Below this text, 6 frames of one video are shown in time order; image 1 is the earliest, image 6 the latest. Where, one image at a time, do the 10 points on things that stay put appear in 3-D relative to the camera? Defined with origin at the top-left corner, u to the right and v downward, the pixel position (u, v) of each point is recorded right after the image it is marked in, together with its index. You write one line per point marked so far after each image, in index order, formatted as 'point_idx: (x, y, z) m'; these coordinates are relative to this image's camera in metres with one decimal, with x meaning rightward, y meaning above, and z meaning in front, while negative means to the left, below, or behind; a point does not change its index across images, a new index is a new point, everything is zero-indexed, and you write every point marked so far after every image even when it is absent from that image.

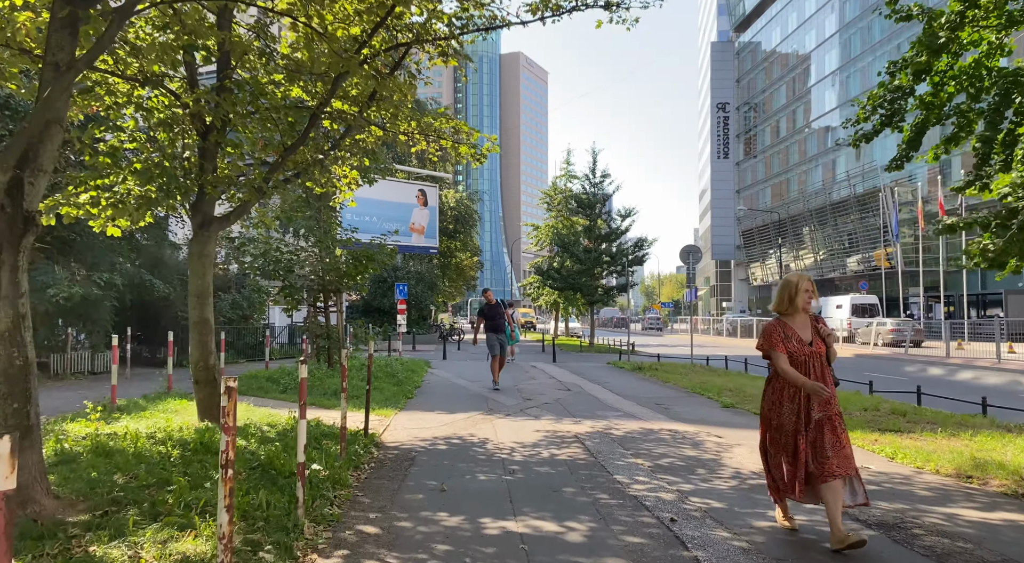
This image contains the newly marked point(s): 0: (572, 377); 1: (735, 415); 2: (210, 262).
0: (+1.3, -2.1, +15.7) m
1: (+3.1, -1.9, +10.0) m
2: (-3.5, +0.2, +8.4) m
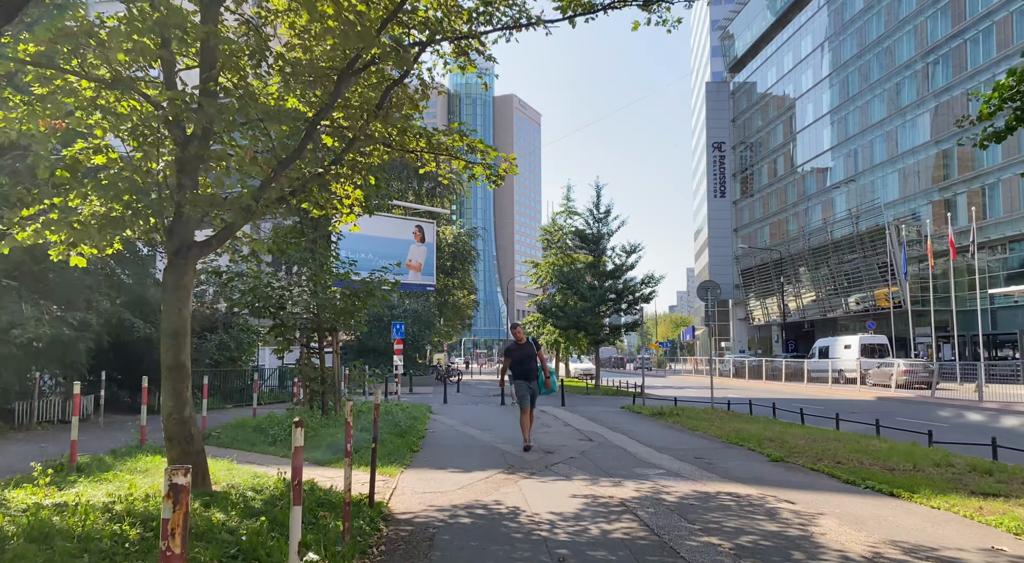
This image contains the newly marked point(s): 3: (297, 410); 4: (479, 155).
0: (+1.5, -2.8, +14.3) m
1: (+3.4, -2.3, +8.7) m
2: (-3.2, -0.1, +7.1) m
3: (-4.0, -2.4, +13.4) m
4: (-0.5, +1.7, +9.7) m
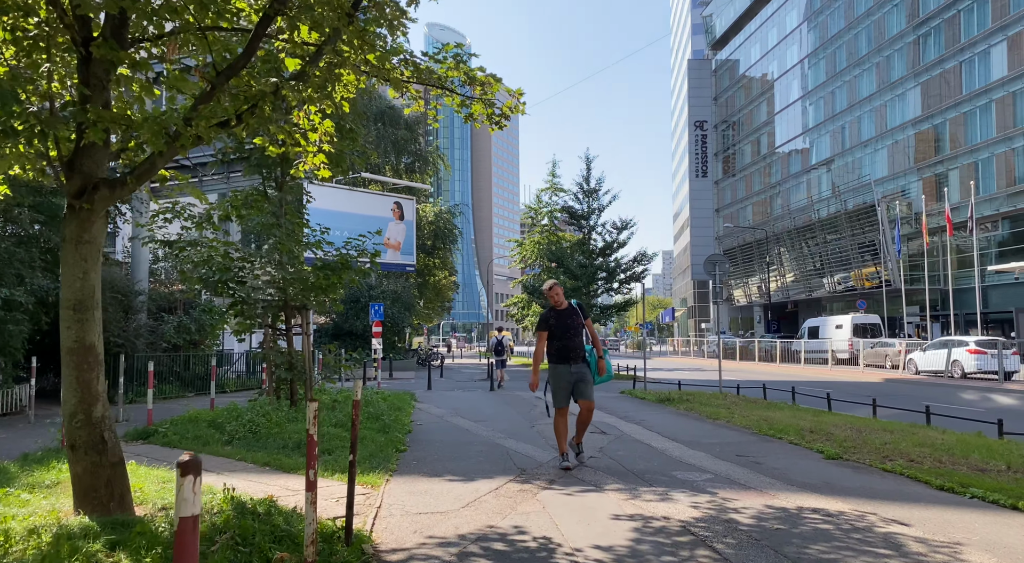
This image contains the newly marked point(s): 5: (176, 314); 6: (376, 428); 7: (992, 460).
0: (+1.5, -2.3, +12.7) m
1: (+3.5, -1.9, +7.1) m
2: (-3.0, +0.2, +5.3) m
3: (-4.0, -1.9, +11.6) m
4: (-0.4, +2.1, +7.9) m
5: (-8.8, -0.8, +18.9) m
6: (-1.8, -1.9, +9.3) m
7: (+5.2, -1.9, +7.8) m
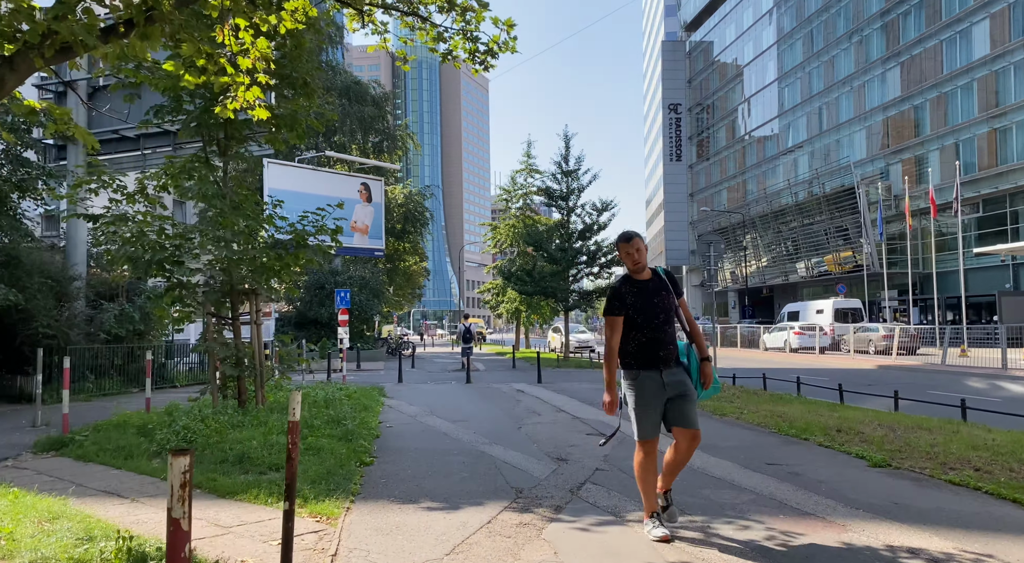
0: (+1.2, -2.0, +11.3) m
1: (+3.5, -1.7, +5.8) m
2: (-3.0, +0.4, +3.7) m
3: (-4.2, -1.6, +10.0) m
4: (-0.5, +2.3, +6.4) m
5: (-9.3, -0.5, +17.1) m
6: (-1.9, -1.7, +7.8) m
7: (+5.1, -1.7, +6.6) m
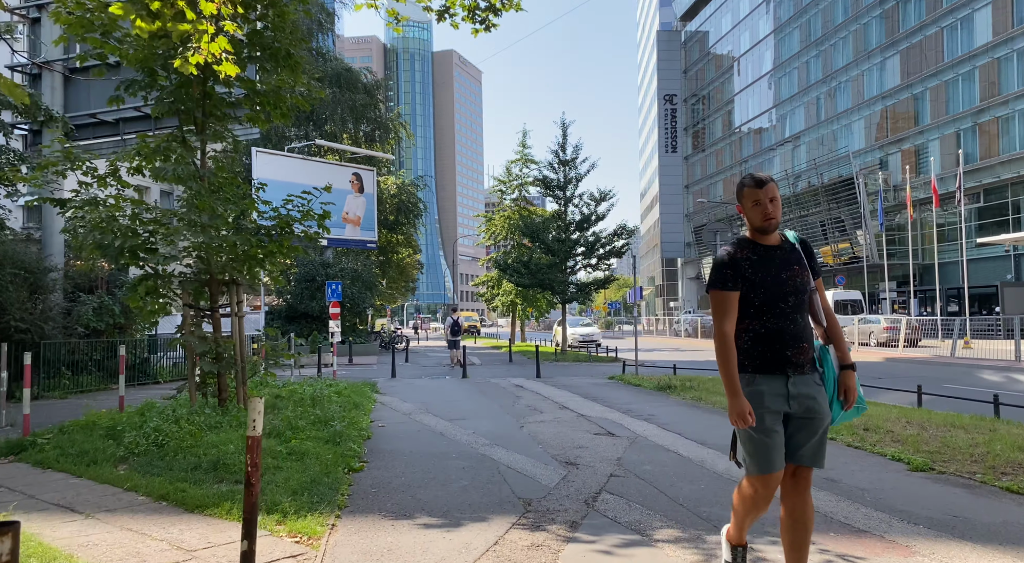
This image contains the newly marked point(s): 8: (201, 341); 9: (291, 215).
0: (+1.2, -1.9, +10.6) m
1: (+3.5, -1.6, +5.2) m
2: (-2.9, +0.4, +3.0) m
3: (-4.2, -1.5, +9.3) m
4: (-0.5, +2.4, +5.7) m
5: (-9.3, -0.3, +16.3) m
6: (-1.9, -1.5, +7.2) m
7: (+5.1, -1.5, +5.9) m
8: (-3.8, -0.7, +9.0) m
9: (-3.0, +0.9, +9.9) m
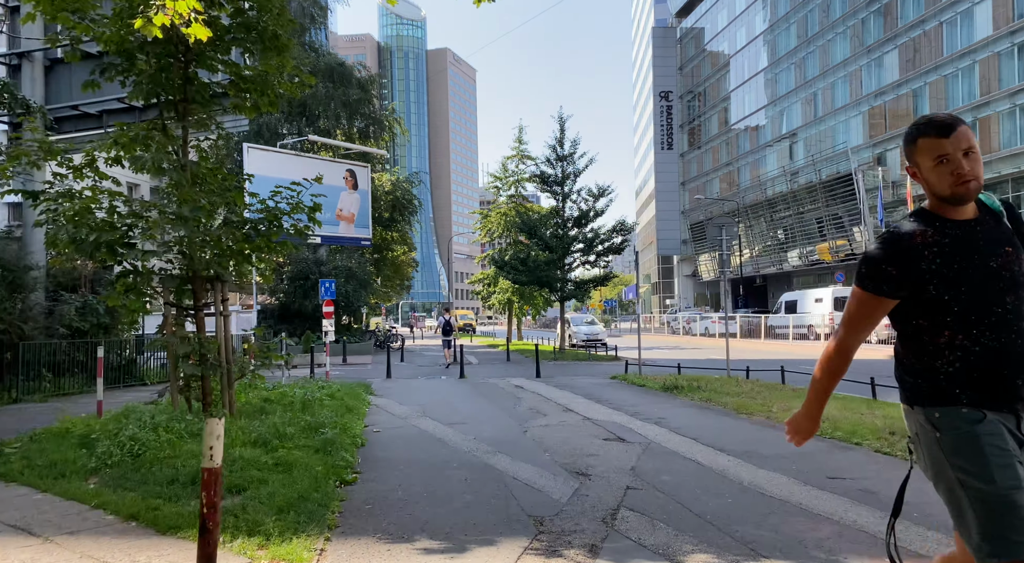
0: (+1.2, -1.8, +10.1) m
1: (+3.6, -1.5, +4.7) m
2: (-2.9, +0.5, +2.4) m
3: (-4.2, -1.5, +8.7) m
4: (-0.4, +2.4, +5.1) m
5: (-9.4, -0.2, +15.7) m
6: (-1.8, -1.5, +6.6) m
7: (+5.2, -1.5, +5.5) m
8: (-3.8, -0.7, +8.5) m
9: (-3.0, +0.9, +9.3) m
